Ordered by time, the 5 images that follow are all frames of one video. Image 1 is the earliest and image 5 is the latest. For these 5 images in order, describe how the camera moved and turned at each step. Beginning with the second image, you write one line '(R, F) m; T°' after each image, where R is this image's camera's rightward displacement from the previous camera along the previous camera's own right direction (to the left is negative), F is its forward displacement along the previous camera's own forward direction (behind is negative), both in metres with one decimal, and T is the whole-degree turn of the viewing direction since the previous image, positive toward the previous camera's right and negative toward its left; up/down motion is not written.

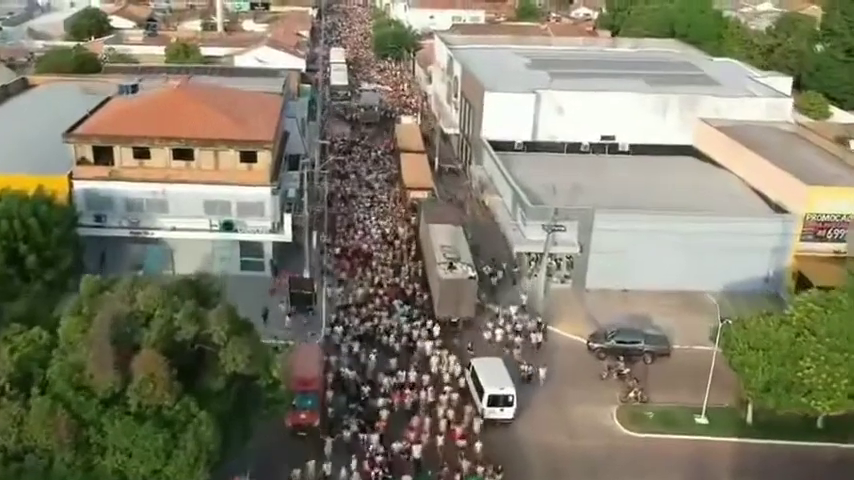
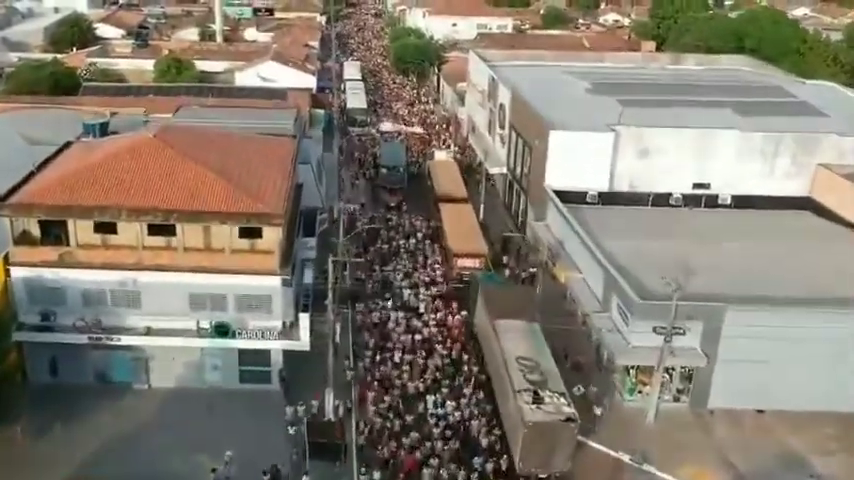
(-1.8, +8.1) m; 0°
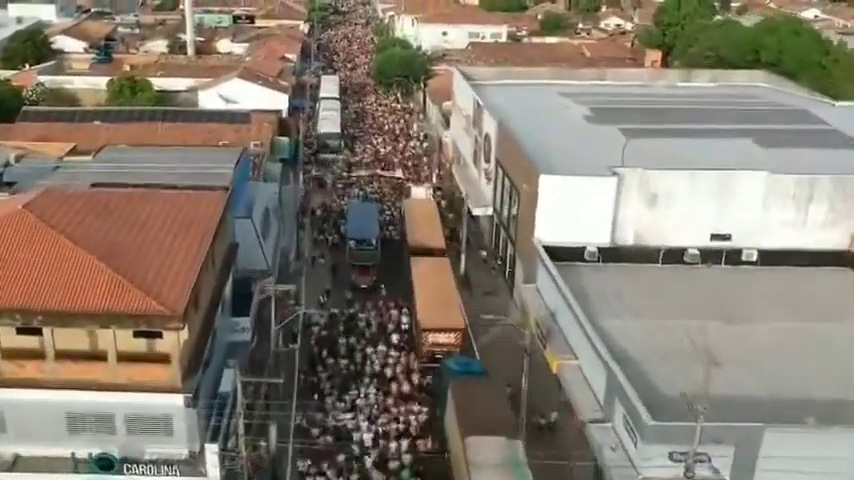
(+1.2, +5.0) m; 0°
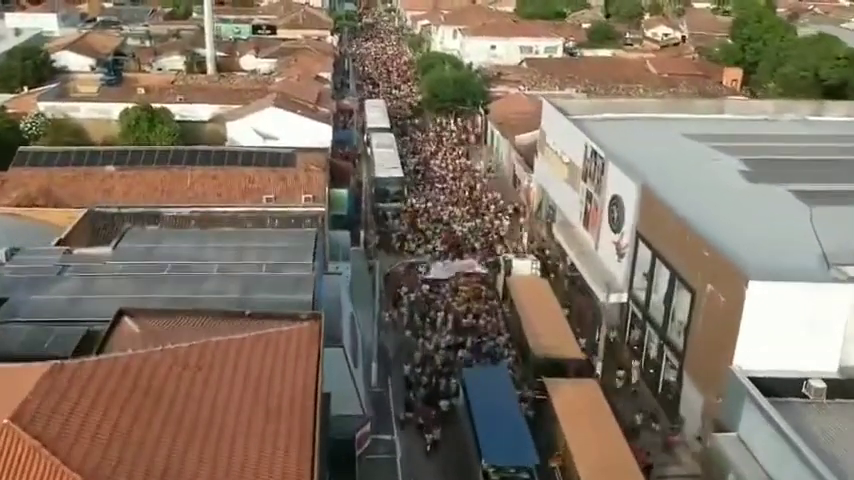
(-3.5, +7.4) m; 0°
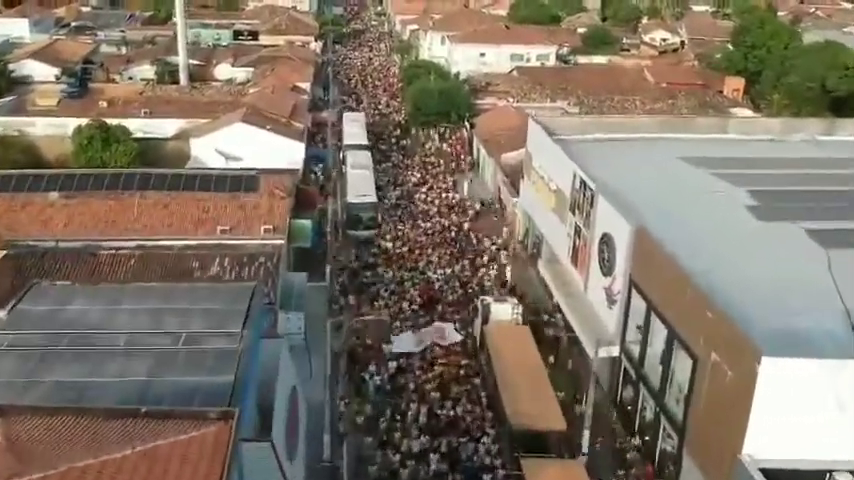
(+0.9, +3.0) m; 0°
